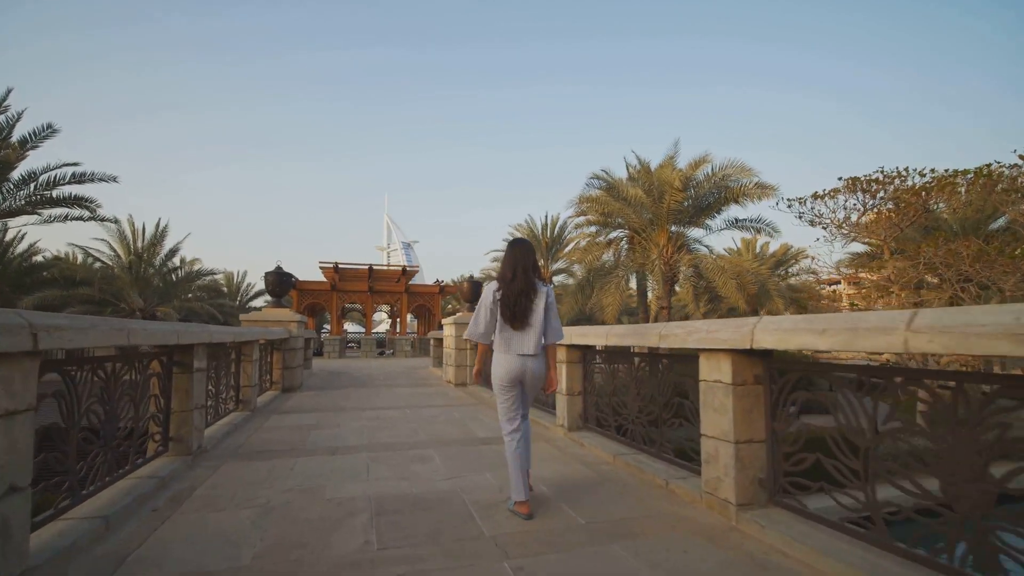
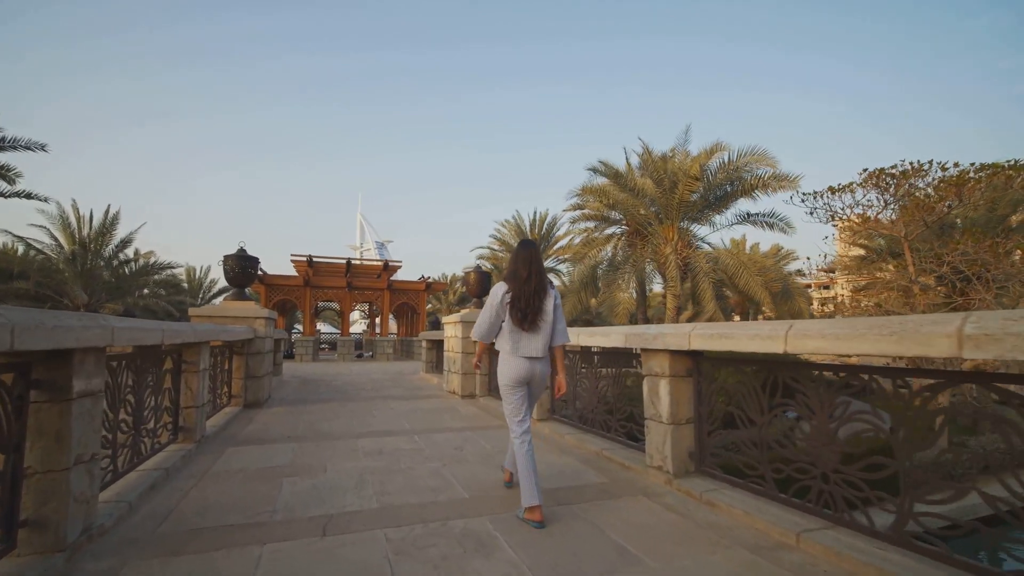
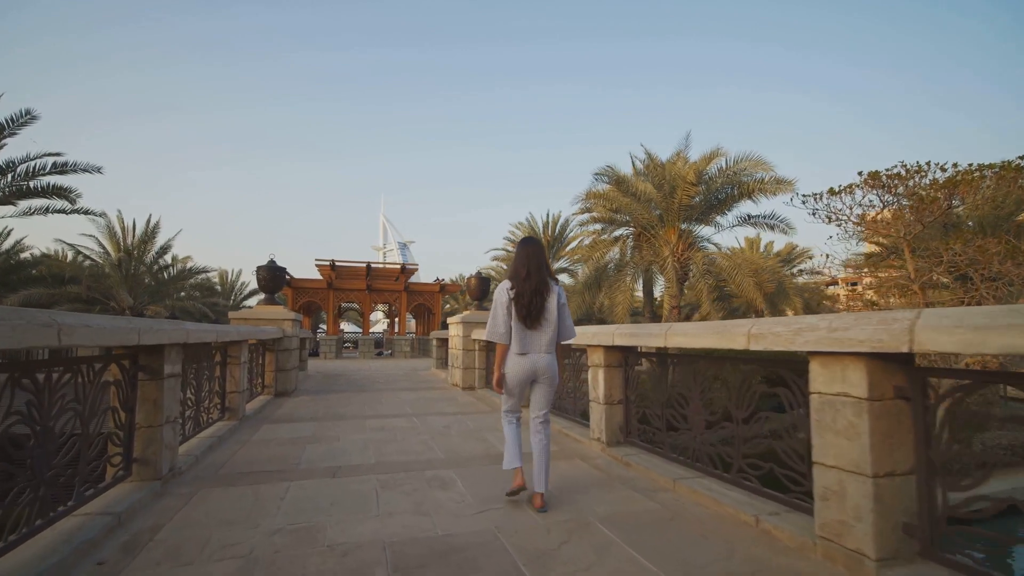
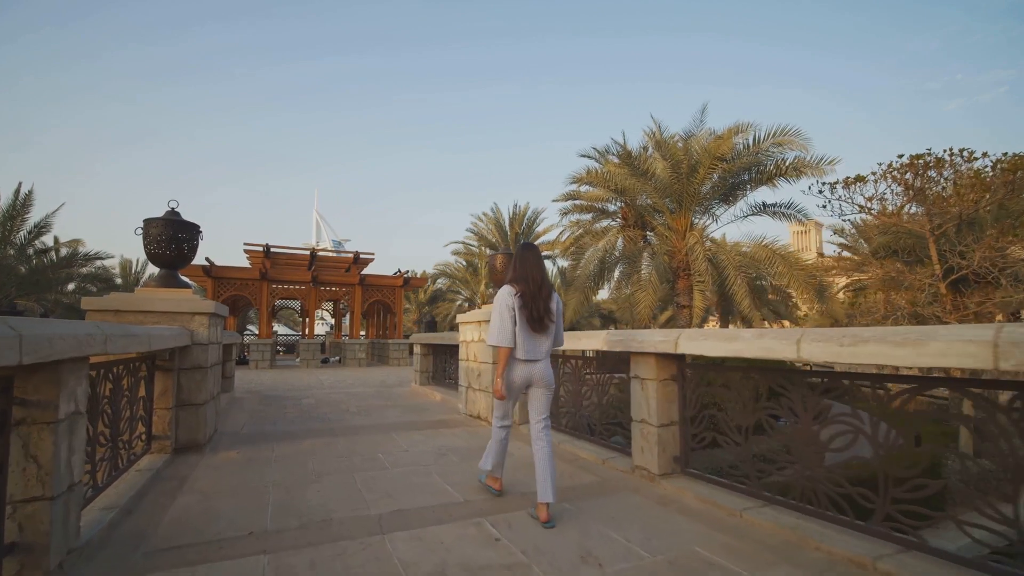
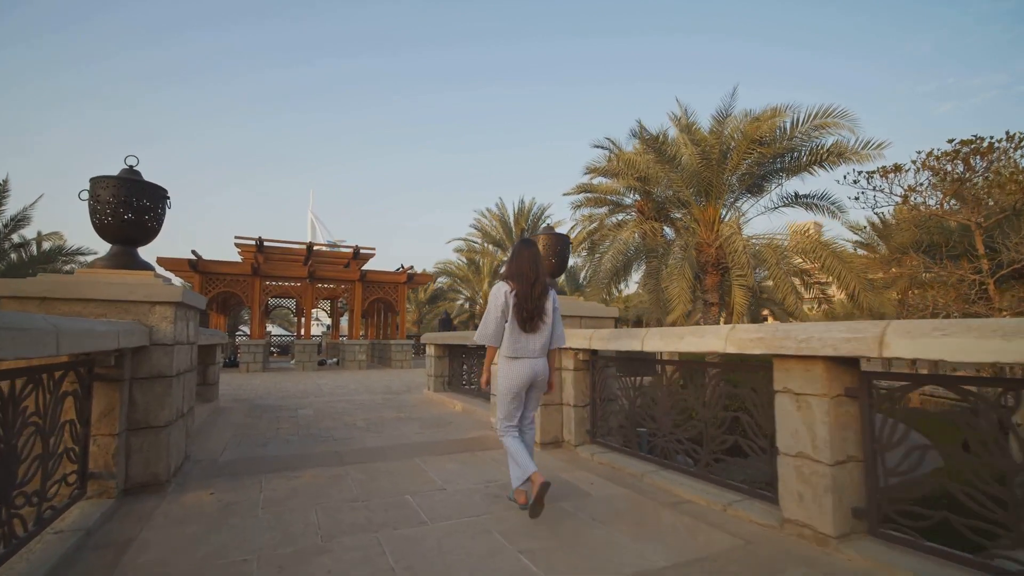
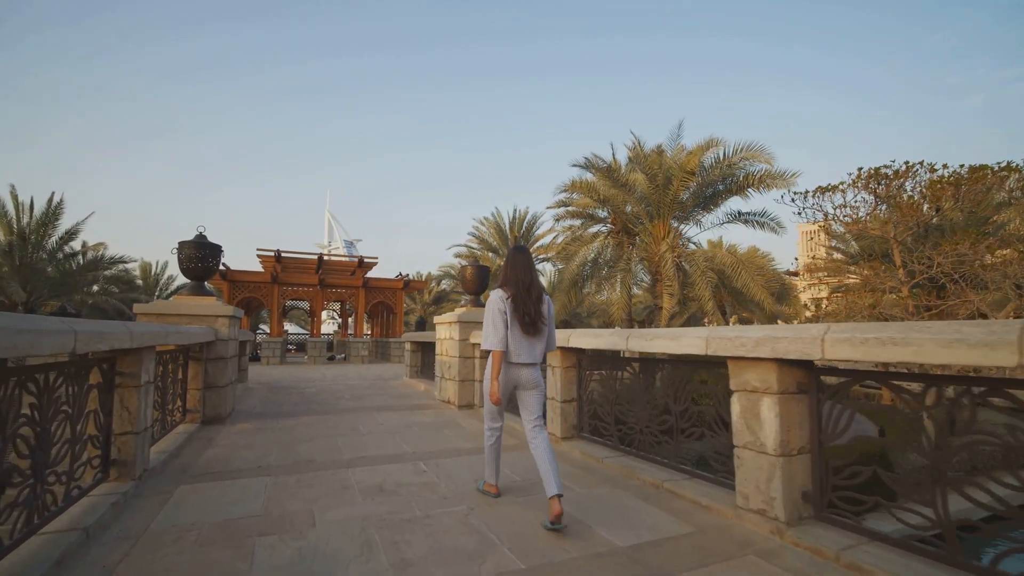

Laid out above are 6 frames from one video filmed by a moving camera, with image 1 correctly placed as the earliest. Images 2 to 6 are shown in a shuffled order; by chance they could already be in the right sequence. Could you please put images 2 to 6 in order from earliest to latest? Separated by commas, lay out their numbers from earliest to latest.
3, 2, 6, 4, 5
